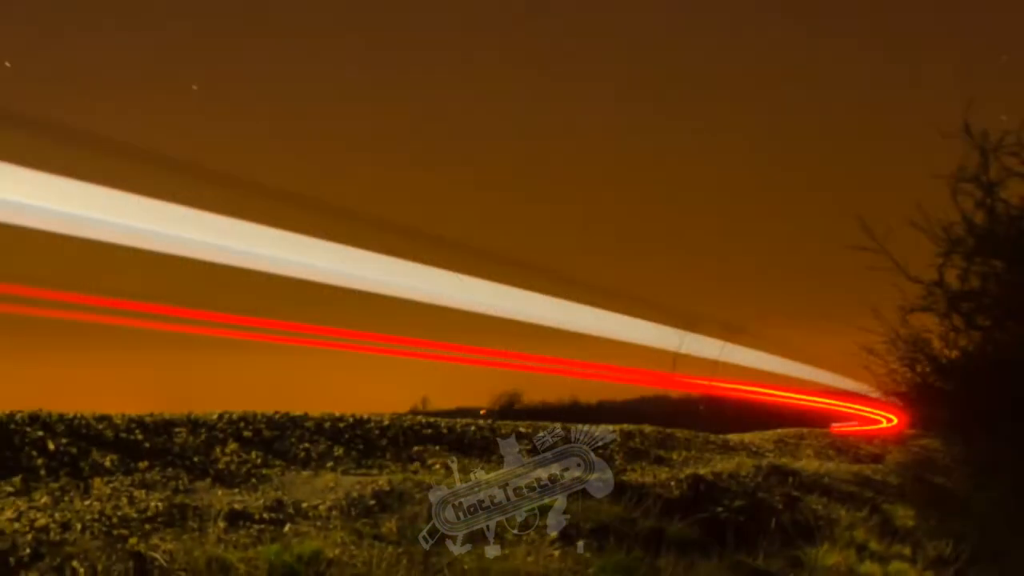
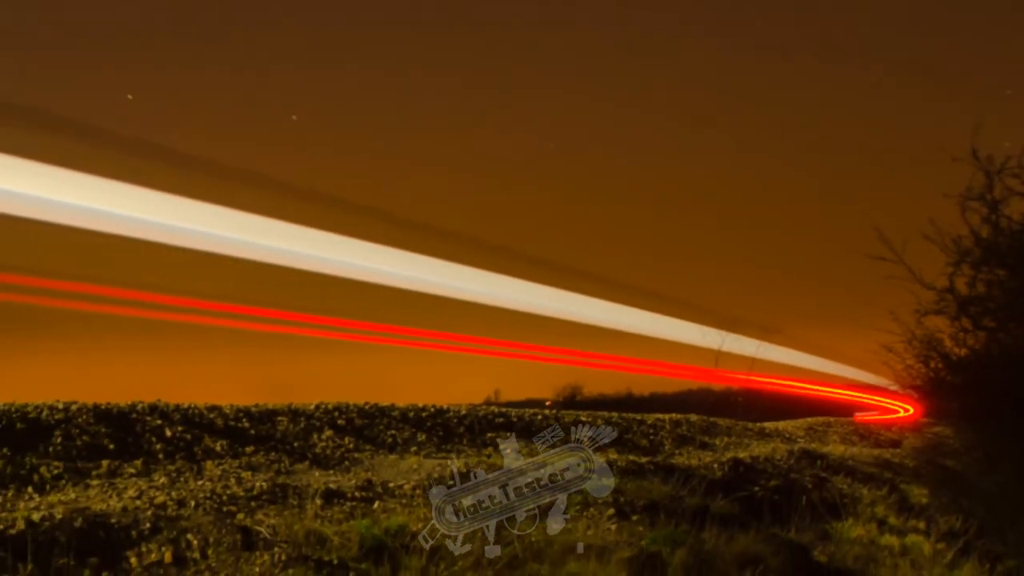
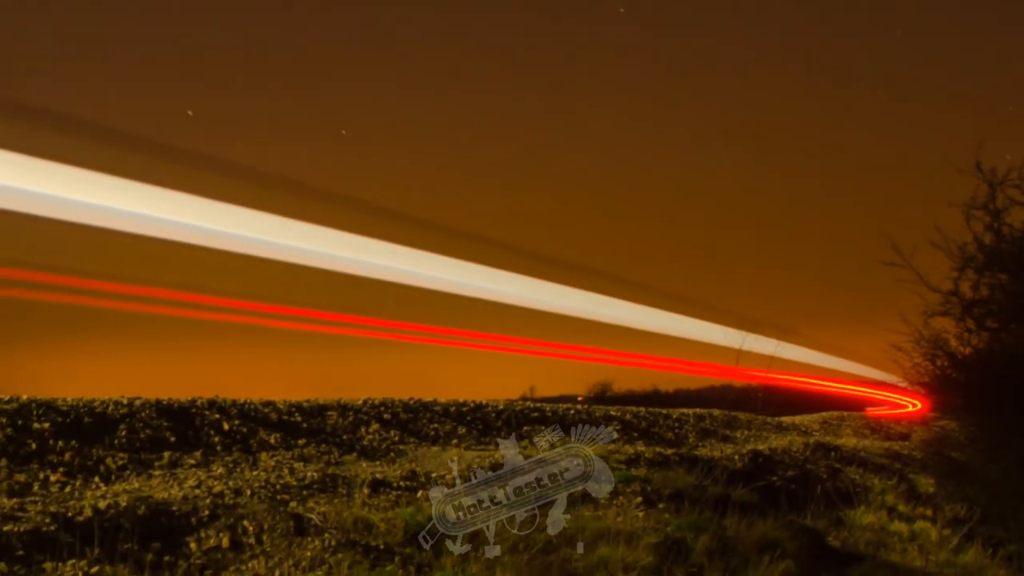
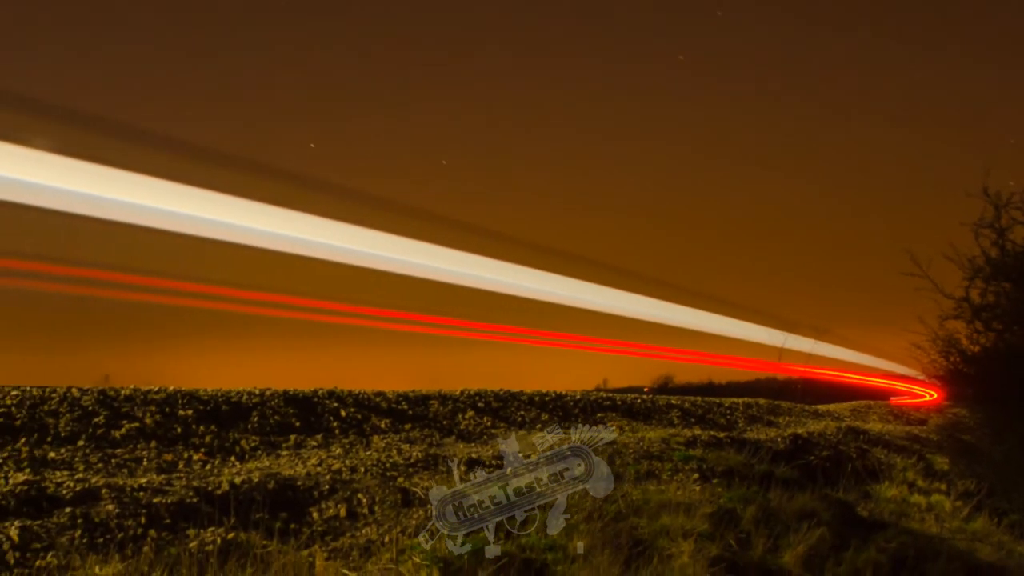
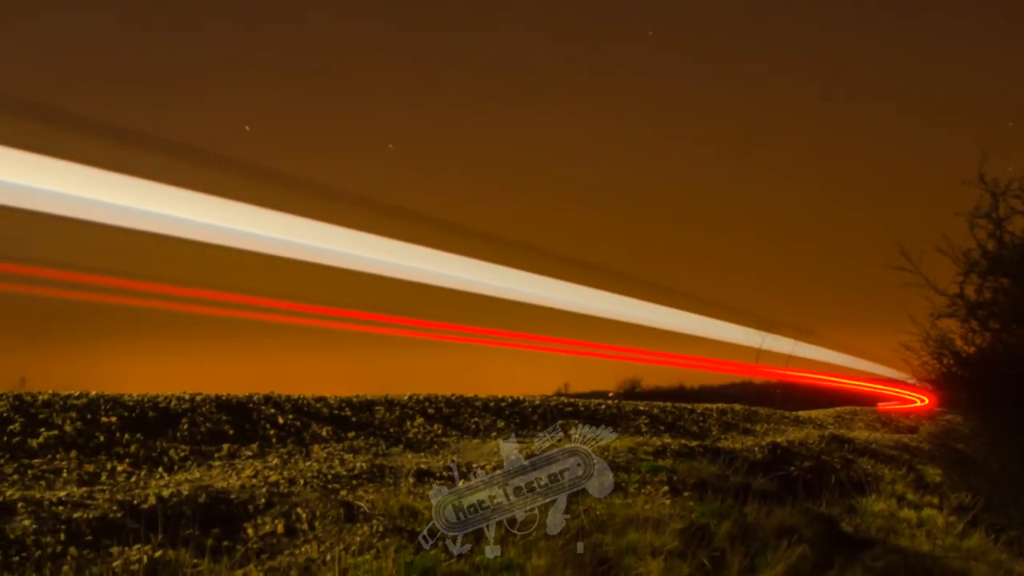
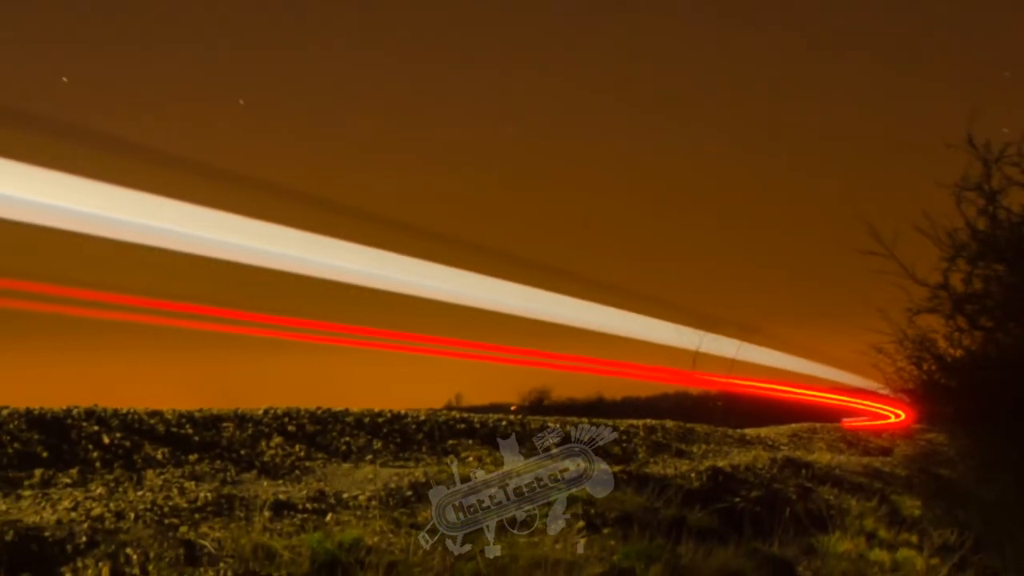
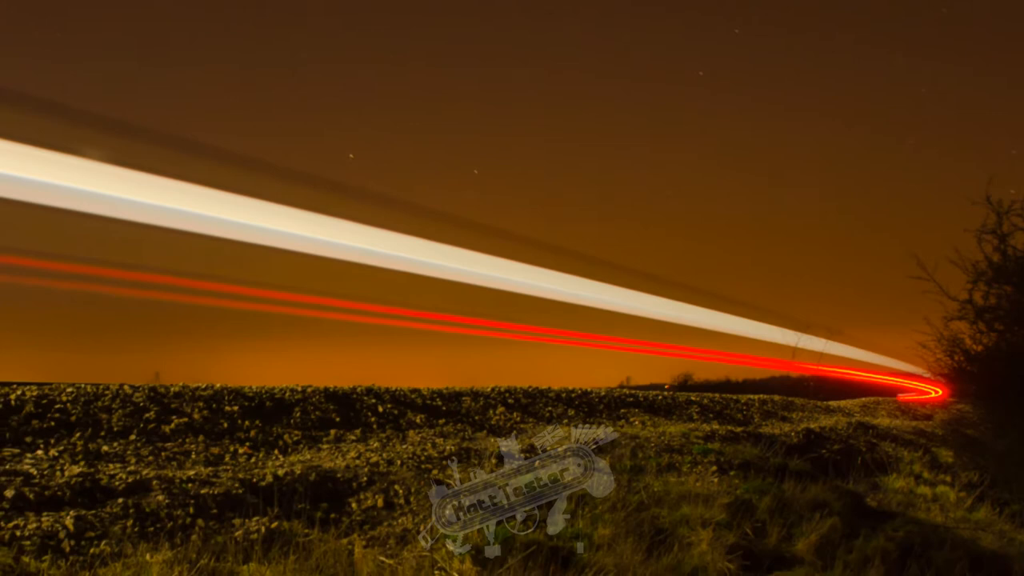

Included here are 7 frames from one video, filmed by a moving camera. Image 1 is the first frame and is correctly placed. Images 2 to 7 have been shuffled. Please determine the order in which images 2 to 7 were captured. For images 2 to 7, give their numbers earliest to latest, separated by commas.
6, 2, 3, 5, 4, 7
